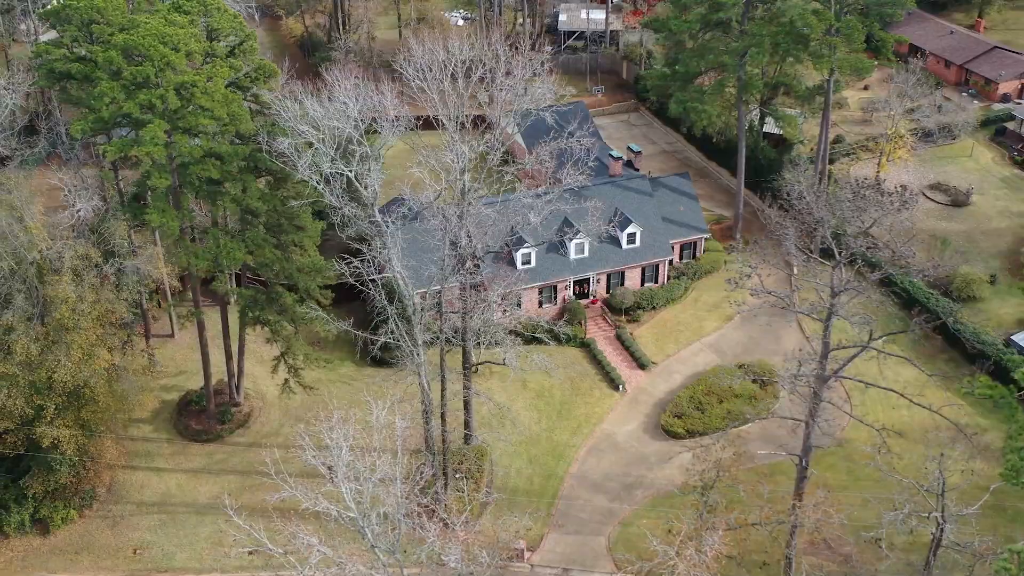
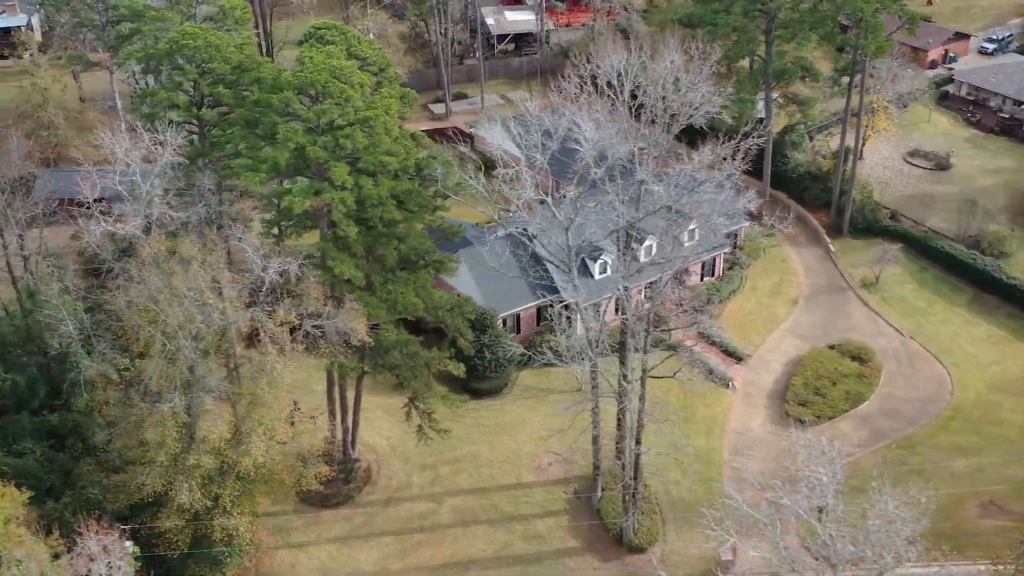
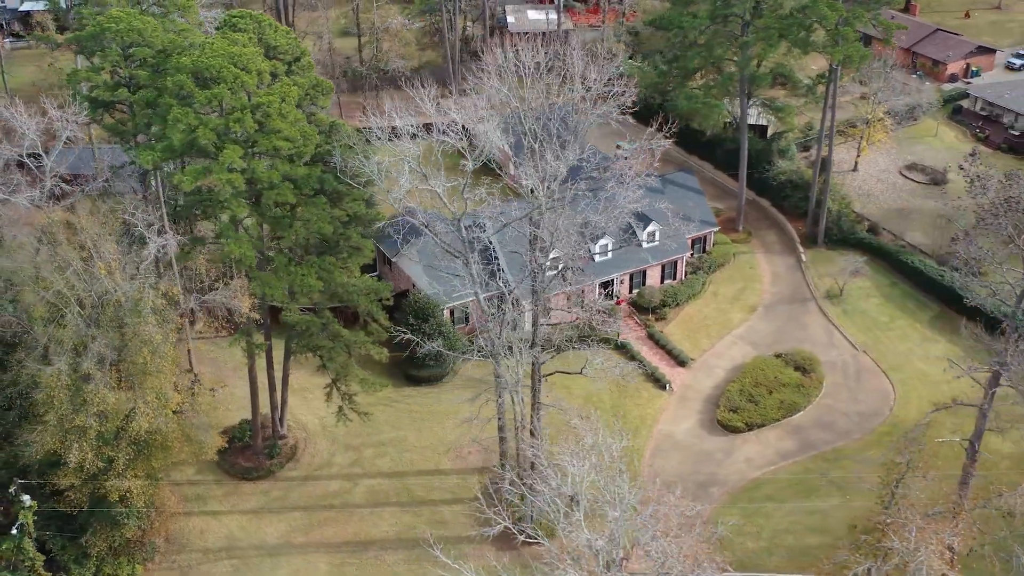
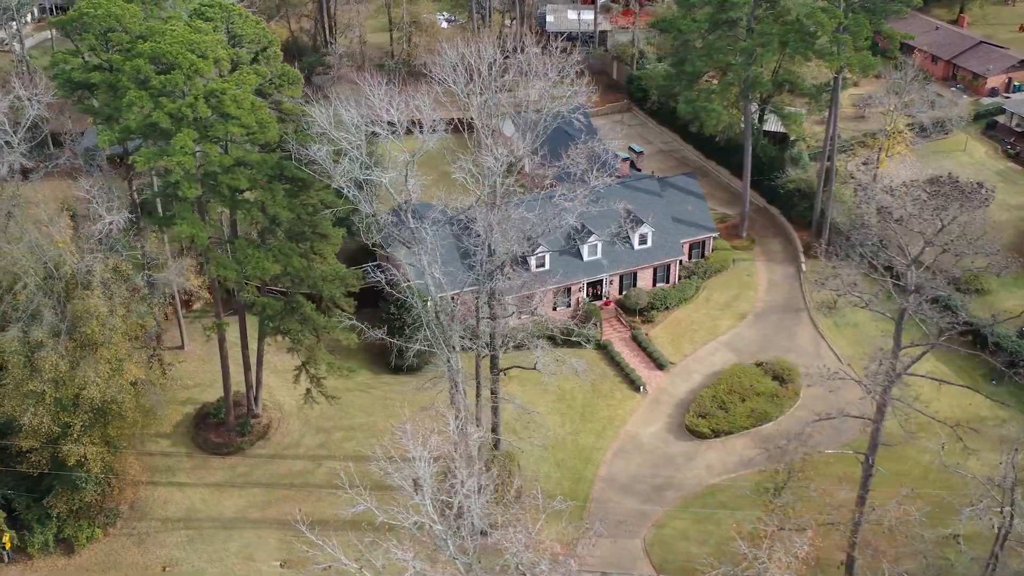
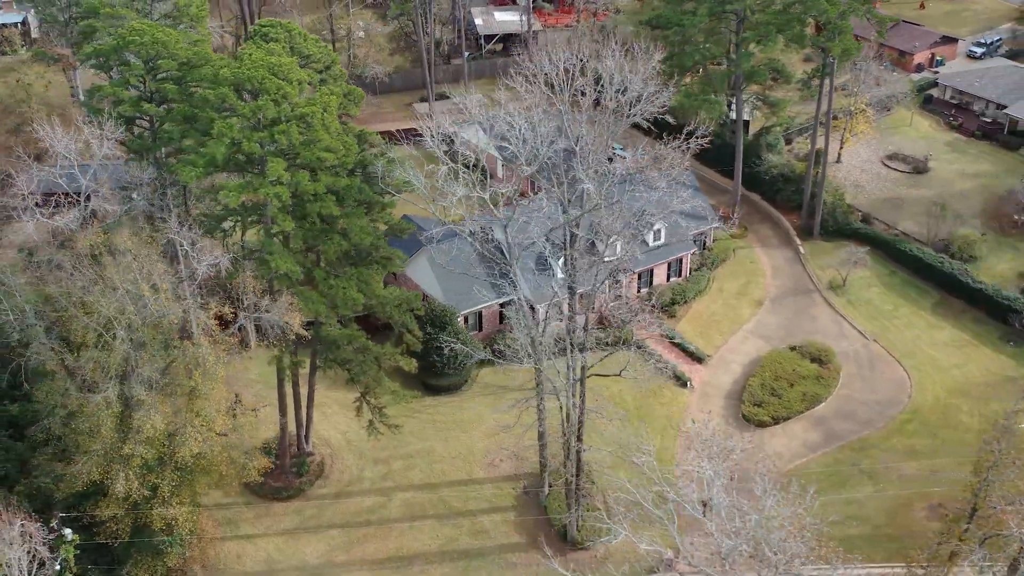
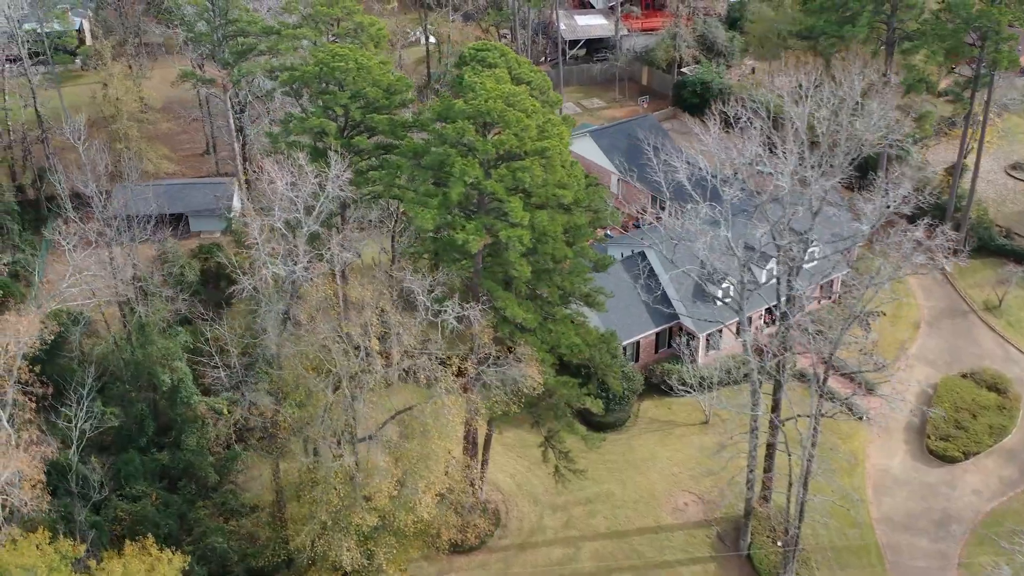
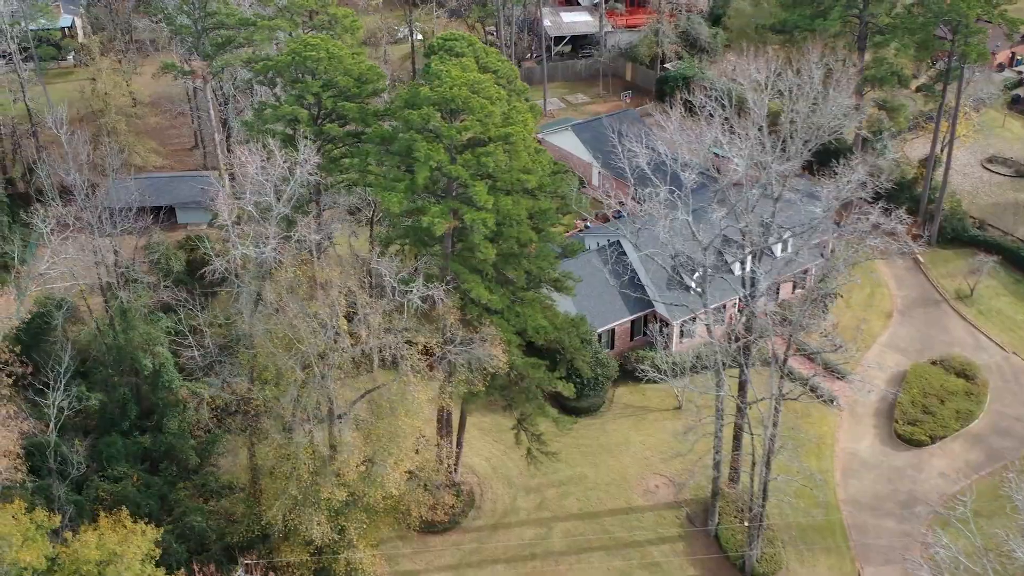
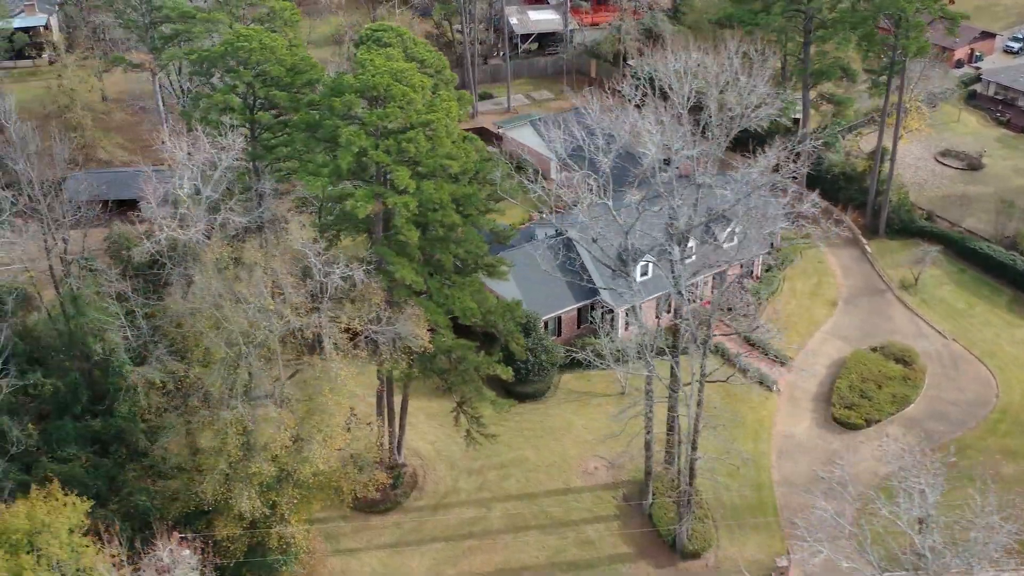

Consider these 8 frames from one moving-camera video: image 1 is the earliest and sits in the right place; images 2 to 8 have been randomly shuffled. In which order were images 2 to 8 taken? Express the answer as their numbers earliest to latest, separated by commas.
4, 3, 5, 2, 8, 7, 6
